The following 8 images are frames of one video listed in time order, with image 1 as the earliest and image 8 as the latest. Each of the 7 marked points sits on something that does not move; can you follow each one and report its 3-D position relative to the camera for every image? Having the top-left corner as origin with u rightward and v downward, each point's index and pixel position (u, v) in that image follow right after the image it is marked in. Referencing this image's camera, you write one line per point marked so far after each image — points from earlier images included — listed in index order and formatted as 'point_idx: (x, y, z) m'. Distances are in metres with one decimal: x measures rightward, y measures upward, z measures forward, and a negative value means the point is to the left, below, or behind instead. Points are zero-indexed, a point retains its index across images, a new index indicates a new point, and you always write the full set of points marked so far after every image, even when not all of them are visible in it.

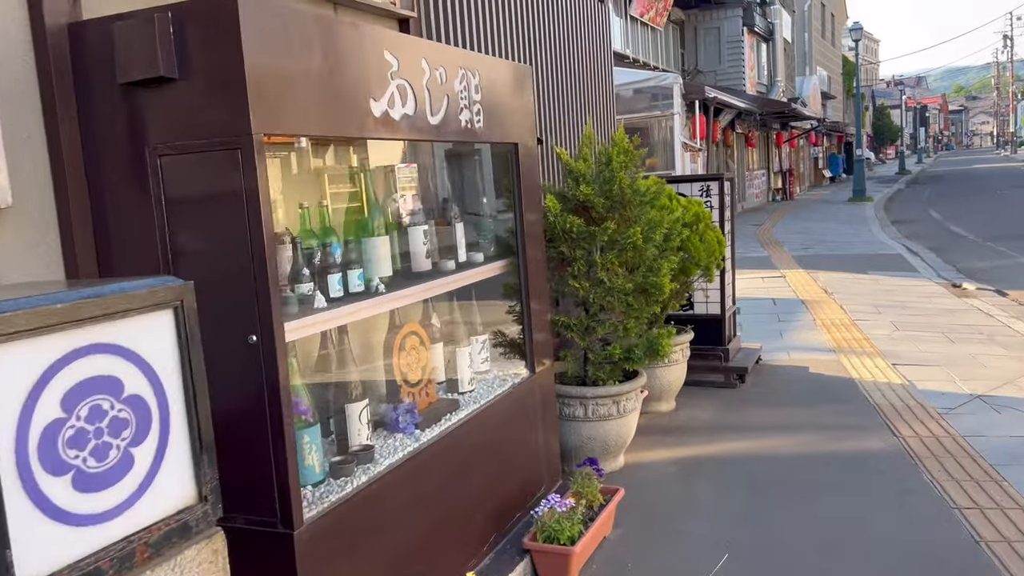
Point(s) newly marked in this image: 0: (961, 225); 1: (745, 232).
0: (+9.3, +1.3, +16.7) m
1: (+4.7, +1.1, +16.5) m
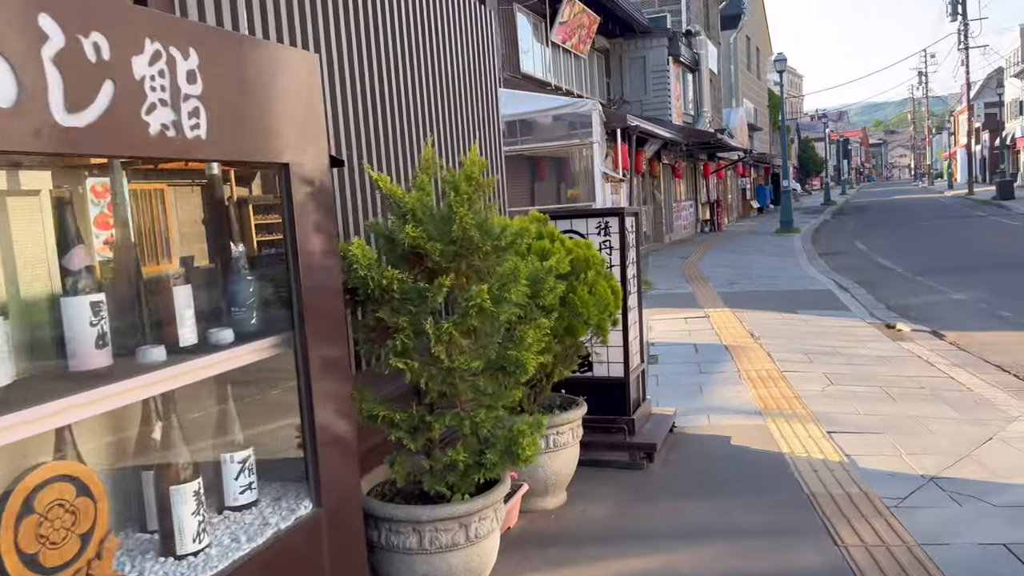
0: (+7.6, +0.6, +16.3) m
1: (+3.1, +0.4, +15.8) m
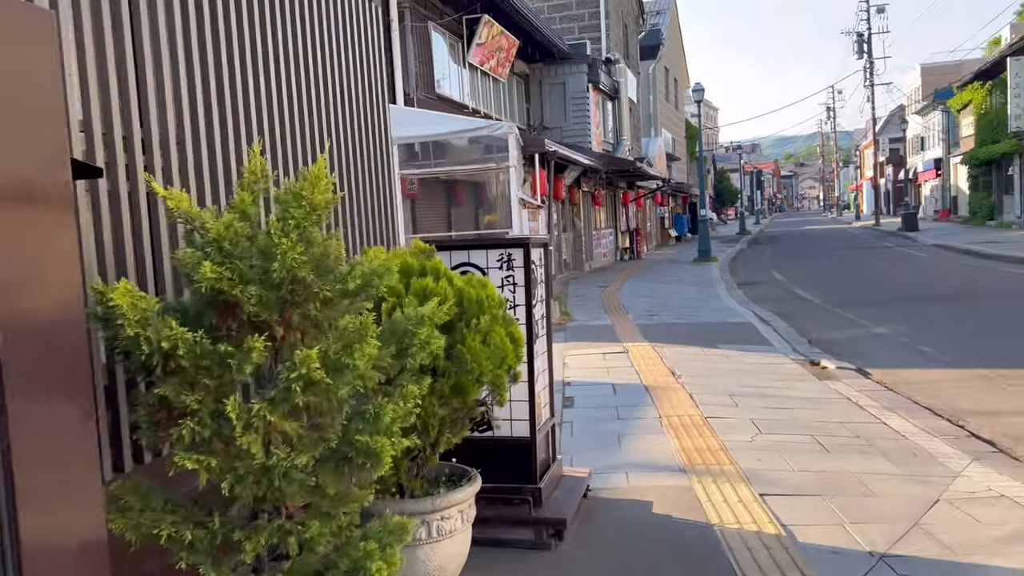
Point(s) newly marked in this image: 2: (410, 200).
0: (+5.9, 0.0, +16.3) m
1: (+1.5, -0.1, +15.3) m
2: (-1.8, +1.6, +14.5) m
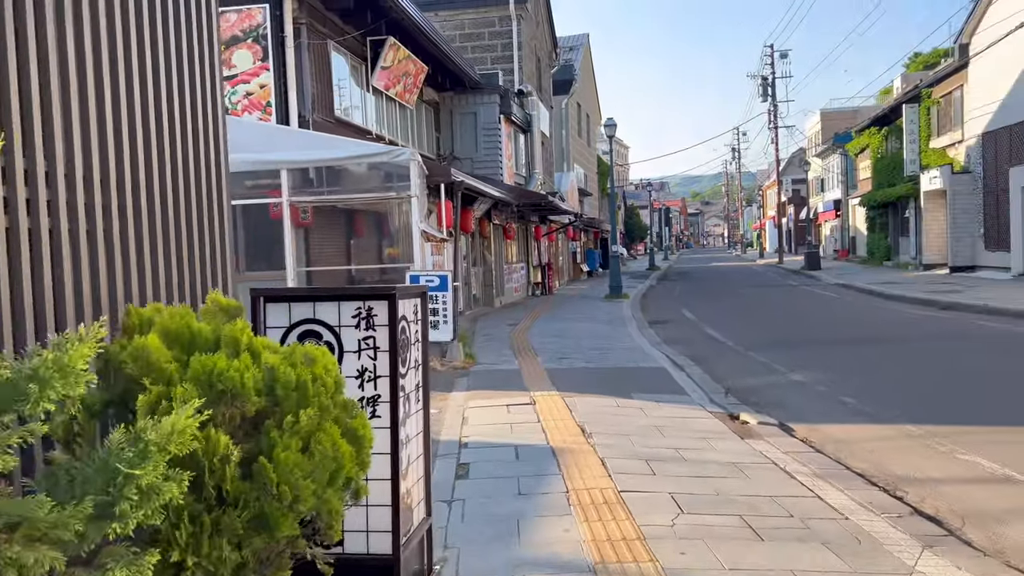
0: (+4.0, -0.8, +15.9) m
1: (-0.3, -0.8, +14.4) m
2: (-3.4, +0.9, +13.3) m
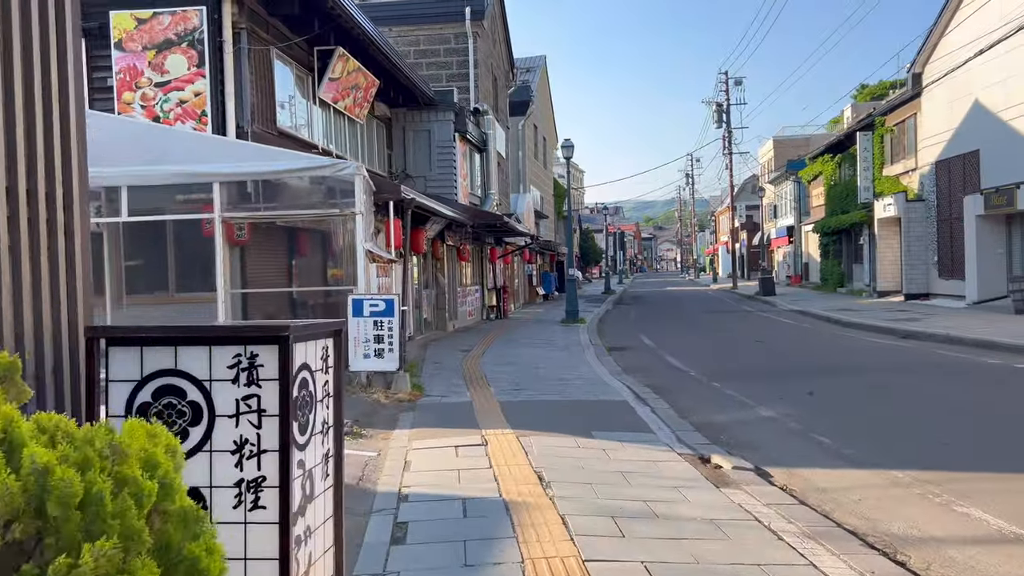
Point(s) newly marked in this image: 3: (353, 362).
0: (+3.1, -1.3, +15.3) m
1: (-1.1, -1.2, +13.6) m
2: (-4.2, +0.6, +12.4) m
3: (-2.0, -0.9, +10.2) m
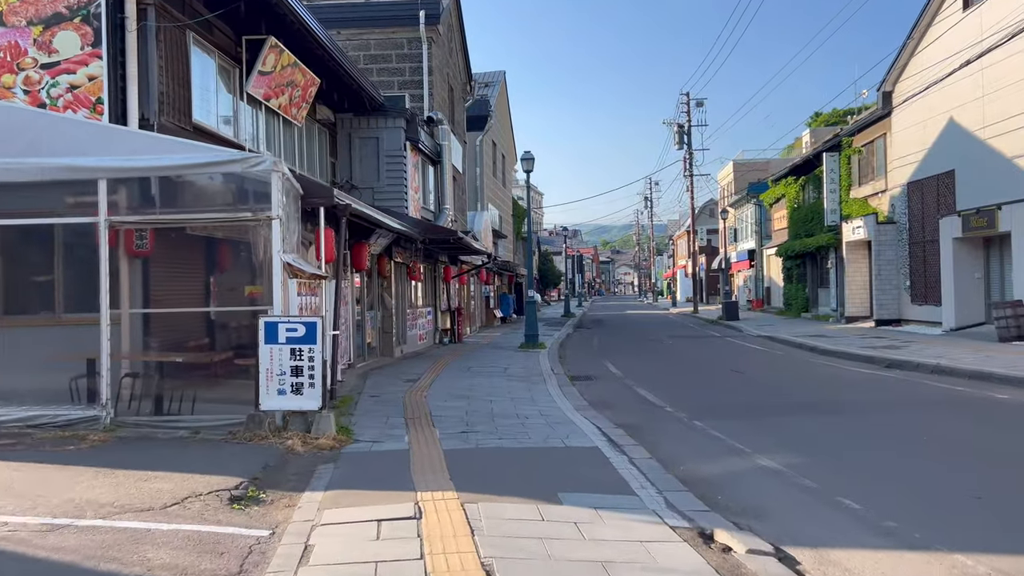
0: (+2.3, -1.7, +13.7) m
1: (-1.8, -1.6, +11.8) m
2: (-4.8, +0.3, +10.5) m
3: (-2.6, -1.2, +8.3) m
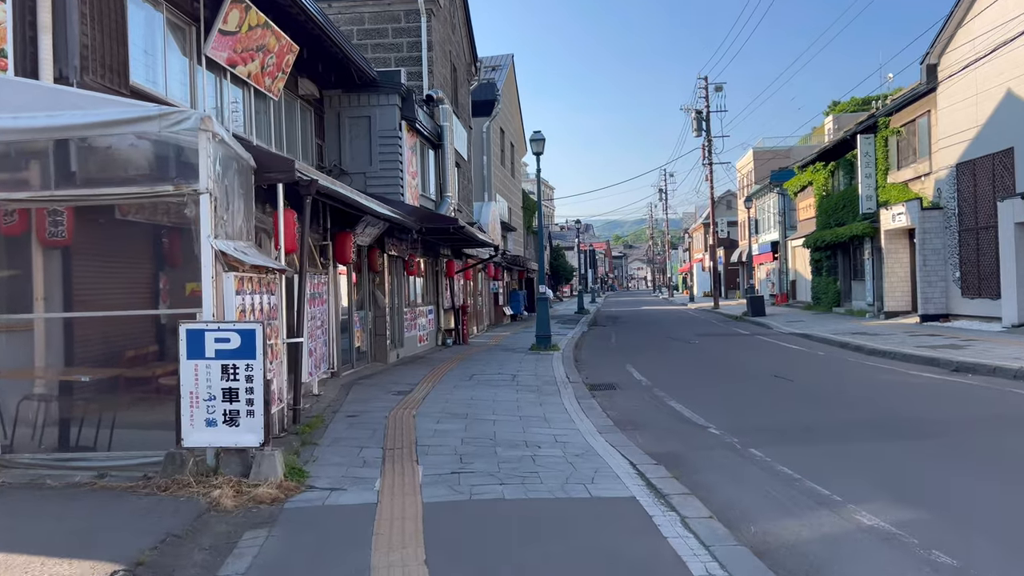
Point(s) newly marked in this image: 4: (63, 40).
0: (+2.4, -1.6, +11.5) m
1: (-1.7, -1.5, +9.7) m
2: (-4.7, +0.4, +8.4) m
3: (-2.5, -1.1, +6.3) m
4: (-4.8, +2.7, +8.7) m
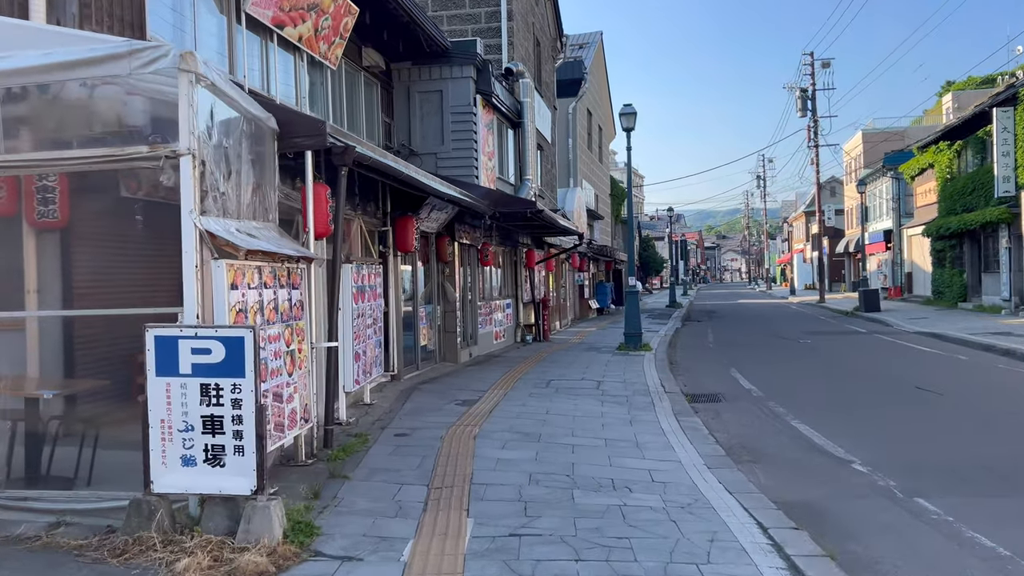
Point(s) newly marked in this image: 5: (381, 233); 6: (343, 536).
0: (+3.4, -1.5, +9.4) m
1: (-0.9, -1.4, +8.0) m
2: (-4.0, +0.4, +7.1) m
3: (-2.1, -1.1, +4.7) m
4: (-4.1, +2.7, +7.3) m
5: (-1.8, +0.8, +11.2) m
6: (-1.0, -1.5, +5.0) m
